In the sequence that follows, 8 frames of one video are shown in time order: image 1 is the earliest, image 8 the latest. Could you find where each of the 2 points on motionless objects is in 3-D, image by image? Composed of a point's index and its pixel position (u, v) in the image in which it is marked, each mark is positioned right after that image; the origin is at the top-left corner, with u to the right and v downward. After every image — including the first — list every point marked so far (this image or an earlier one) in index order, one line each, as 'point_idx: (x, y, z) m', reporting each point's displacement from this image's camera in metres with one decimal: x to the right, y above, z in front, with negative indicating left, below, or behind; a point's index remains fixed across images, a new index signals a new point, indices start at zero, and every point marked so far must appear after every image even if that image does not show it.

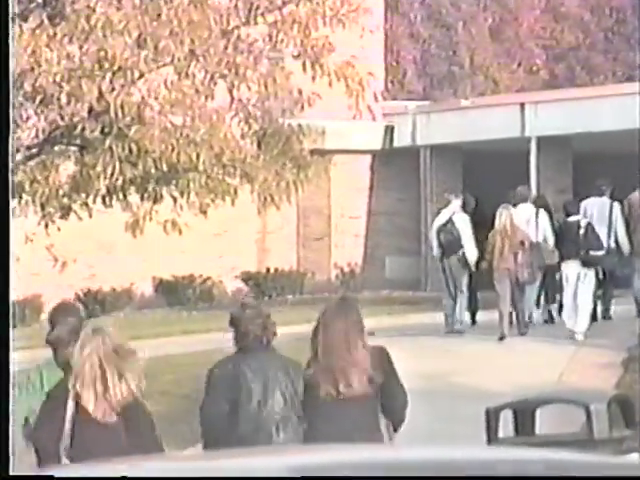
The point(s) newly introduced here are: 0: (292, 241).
0: (-0.2, 0.0, +10.9) m
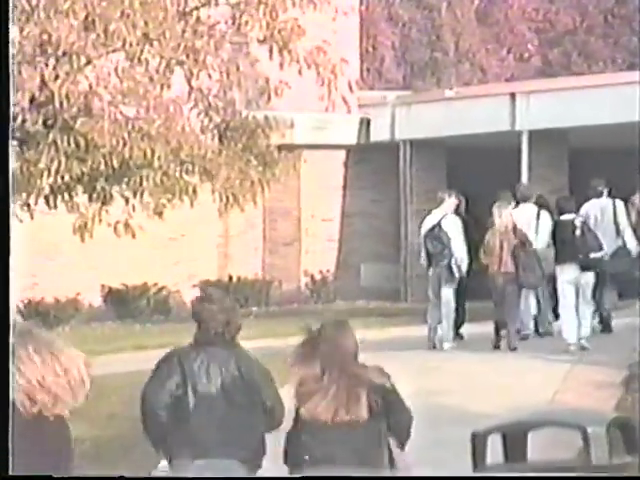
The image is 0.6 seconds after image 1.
0: (-0.4, 0.0, +9.8) m
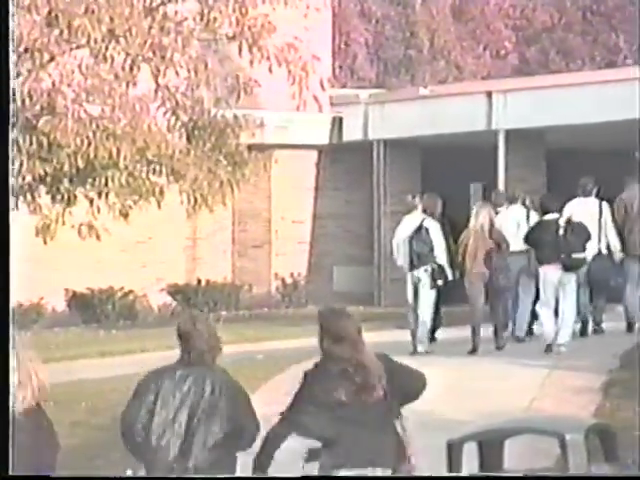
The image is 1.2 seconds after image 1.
0: (-0.6, -0.1, +9.5) m
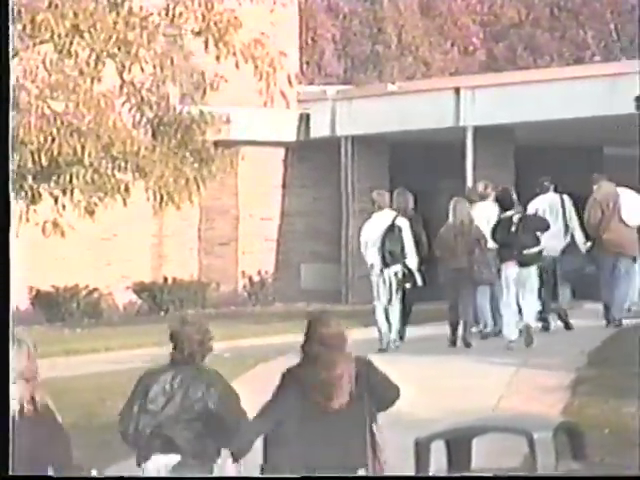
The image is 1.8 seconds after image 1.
0: (-0.8, 0.0, +9.4) m
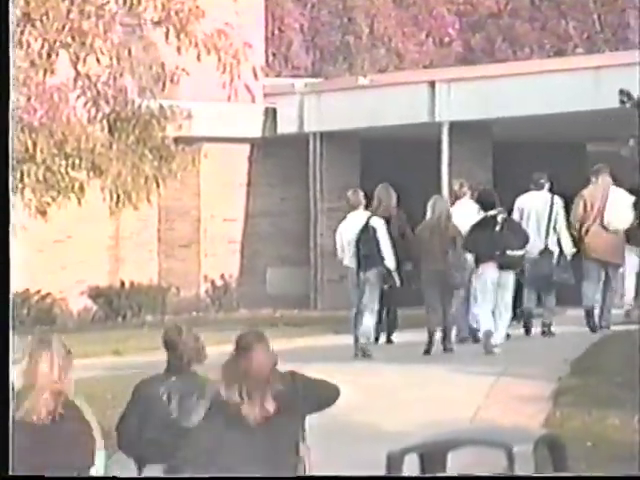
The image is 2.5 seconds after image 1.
0: (-1.0, -0.1, +8.9) m
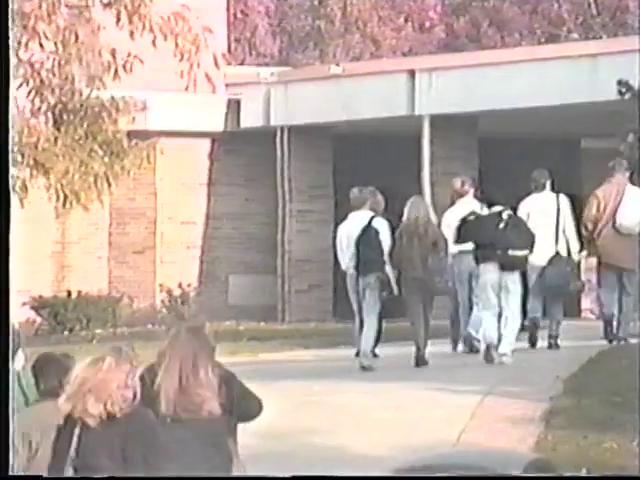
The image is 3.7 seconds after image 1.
0: (-1.2, -0.1, +8.0) m
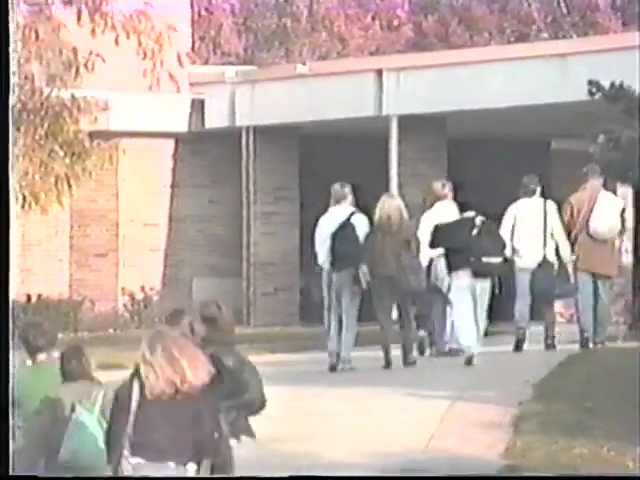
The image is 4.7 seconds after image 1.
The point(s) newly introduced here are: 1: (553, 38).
0: (-1.4, -0.1, +7.9) m
1: (+1.3, +1.1, +7.9) m
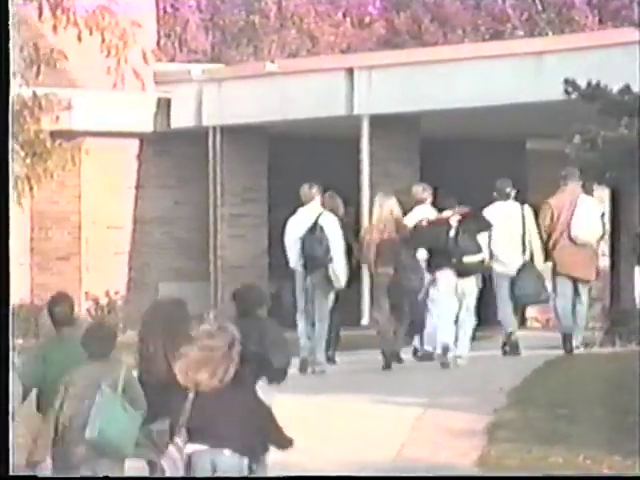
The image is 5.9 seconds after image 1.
0: (-1.6, -0.1, +7.6) m
1: (+1.1, +1.1, +7.7) m
